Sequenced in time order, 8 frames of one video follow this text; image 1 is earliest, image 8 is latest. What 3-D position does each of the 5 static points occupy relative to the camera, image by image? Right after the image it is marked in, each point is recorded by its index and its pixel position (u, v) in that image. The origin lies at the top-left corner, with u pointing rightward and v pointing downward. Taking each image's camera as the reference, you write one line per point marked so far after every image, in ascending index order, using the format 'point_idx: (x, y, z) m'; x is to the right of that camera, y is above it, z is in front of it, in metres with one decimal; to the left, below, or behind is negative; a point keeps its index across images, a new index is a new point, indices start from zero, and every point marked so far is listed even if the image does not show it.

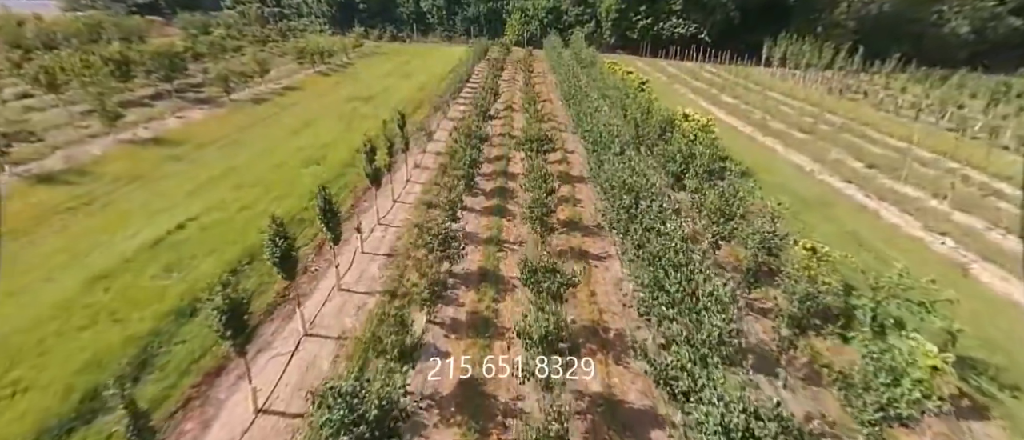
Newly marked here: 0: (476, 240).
0: (-1.3, -0.7, +15.9) m
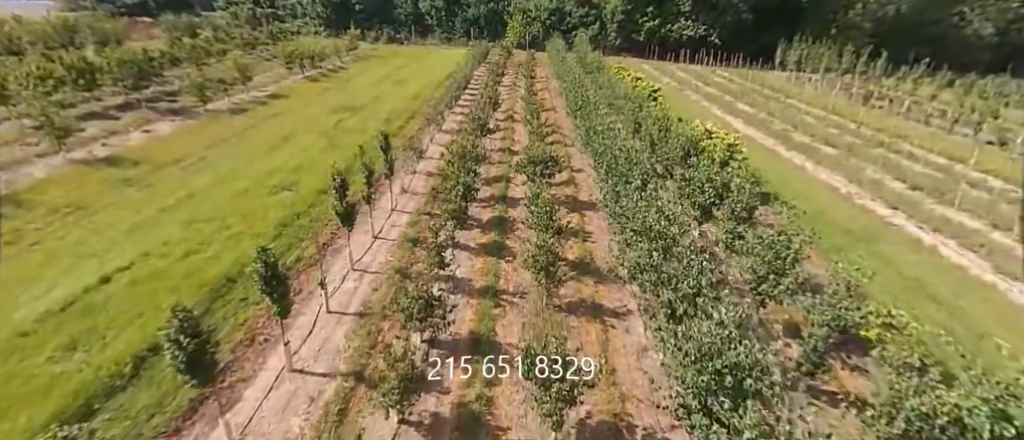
0: (-1.3, -2.1, +13.3) m
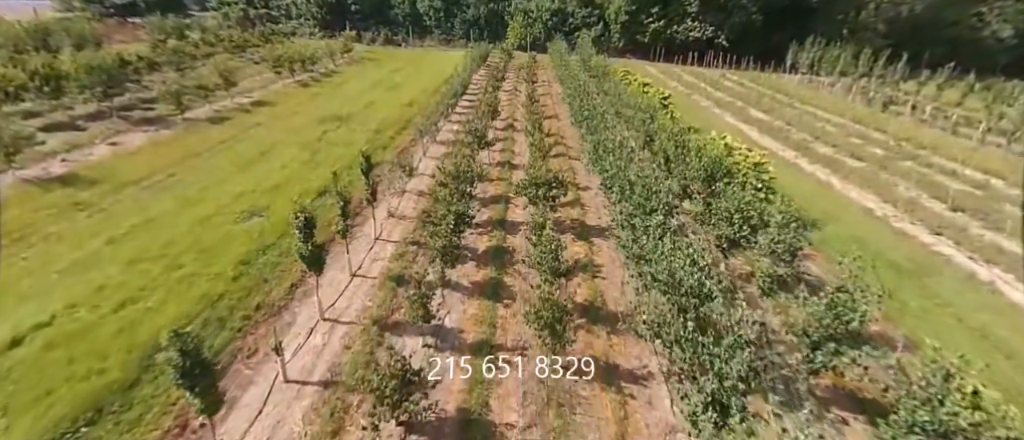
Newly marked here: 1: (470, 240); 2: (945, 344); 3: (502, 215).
0: (-1.4, -3.2, +11.2) m
1: (-1.6, -0.7, +16.5) m
2: (+11.6, -3.3, +11.8) m
3: (-0.4, +0.2, +18.5) m
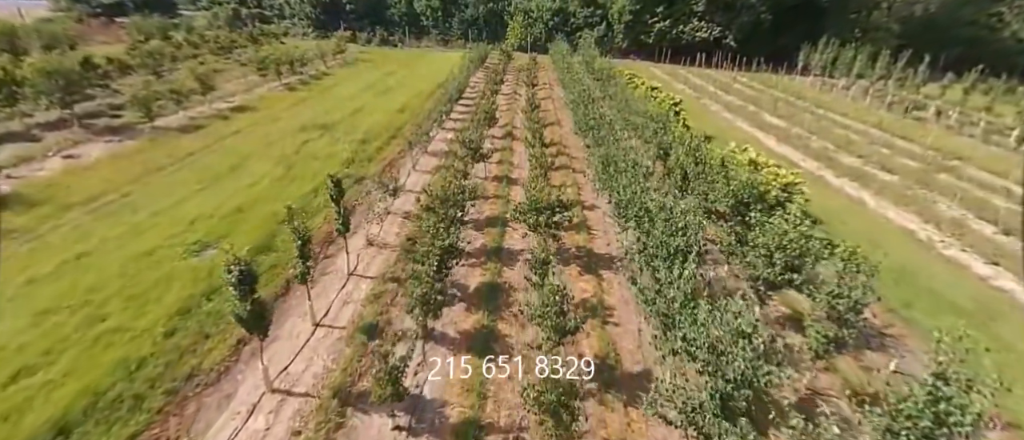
0: (-1.5, -4.2, +8.9) m
1: (-1.7, -1.7, +14.2) m
2: (+11.4, -4.3, +9.5) m
3: (-0.5, -0.8, +16.2) m
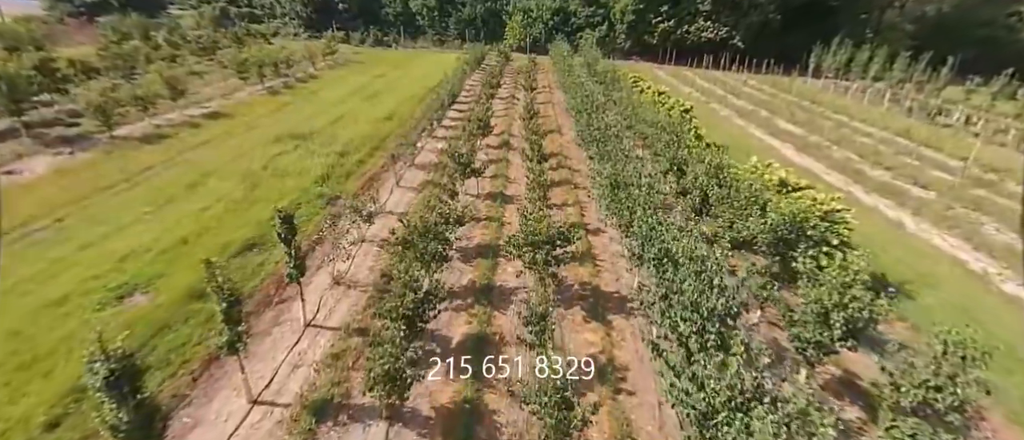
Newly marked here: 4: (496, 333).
0: (-1.7, -5.2, +6.6) m
1: (-1.9, -2.7, +11.9) m
2: (+11.2, -5.3, +7.1) m
3: (-0.7, -1.8, +13.9) m
4: (-0.4, -2.9, +11.6) m
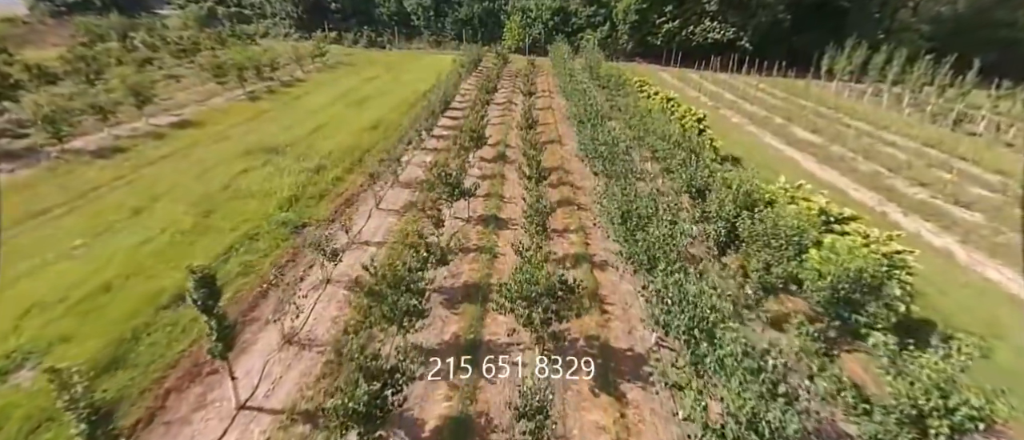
0: (-1.9, -6.3, +4.2) m
1: (-2.1, -3.8, +9.5) m
2: (+11.0, -6.4, +4.8) m
3: (-1.0, -2.8, +11.5) m
4: (-0.6, -4.0, +9.3) m
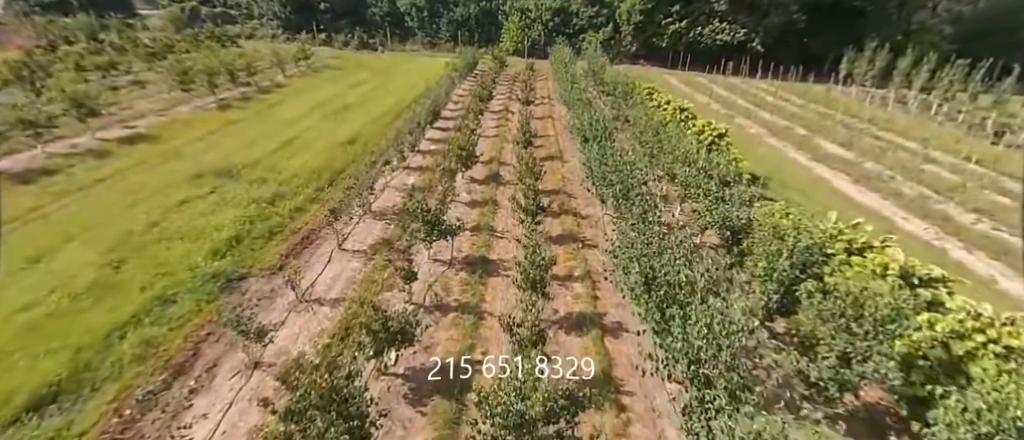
0: (-2.3, -7.7, +1.1) m
1: (-2.4, -5.2, +6.5) m
2: (+10.7, -7.8, +1.7) m
3: (-1.3, -4.3, +8.4) m
4: (-0.9, -5.4, +6.2) m
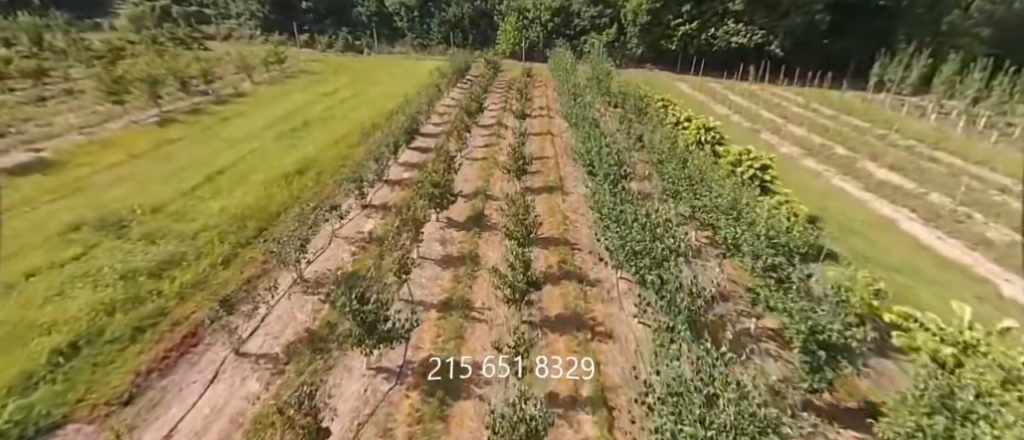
0: (-2.8, -9.7, -3.5) m
1: (-3.0, -7.3, +1.9) m
2: (+10.1, -9.9, -2.9) m
3: (-1.8, -6.3, +3.9) m
4: (-1.5, -7.5, +1.6) m
